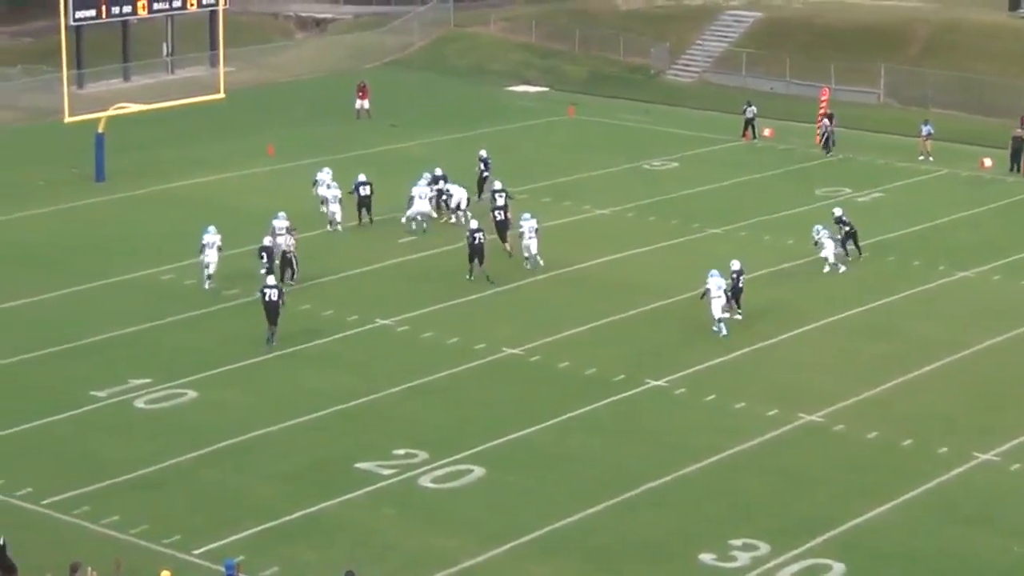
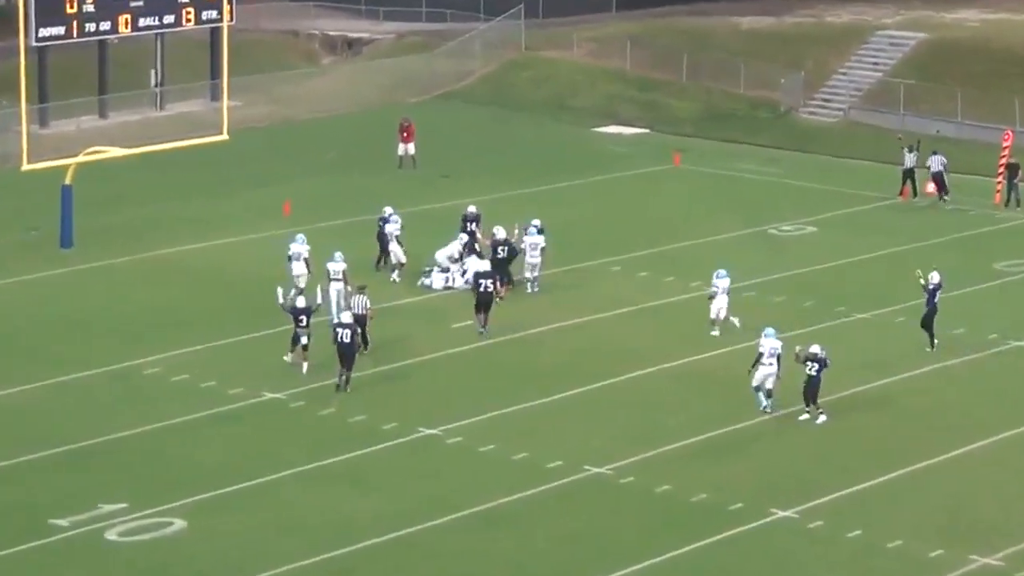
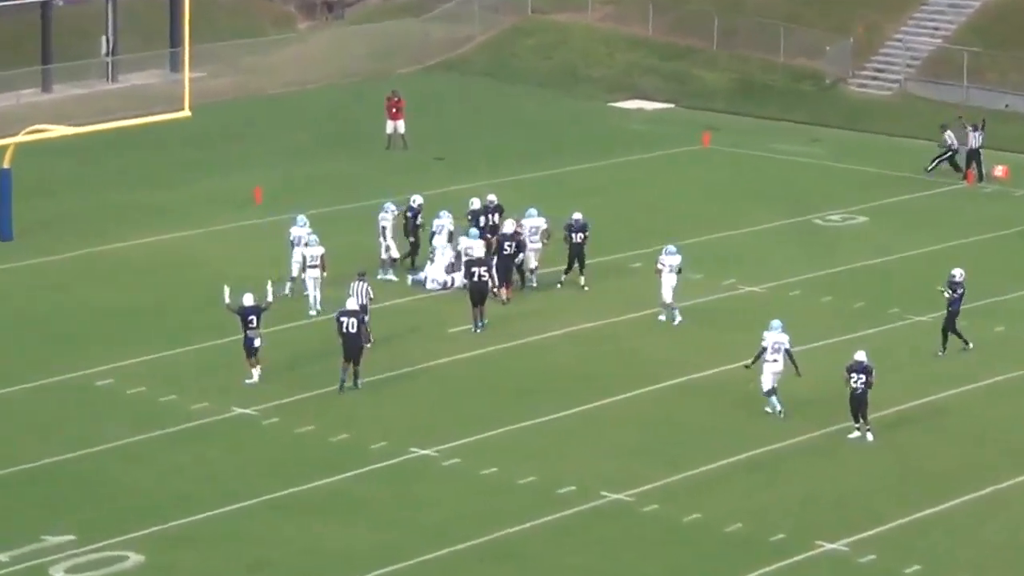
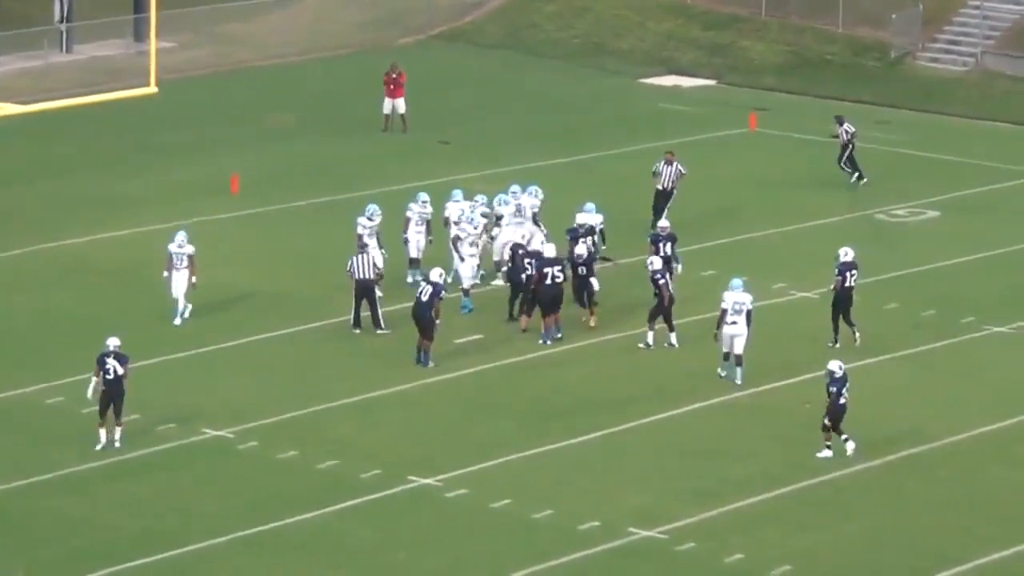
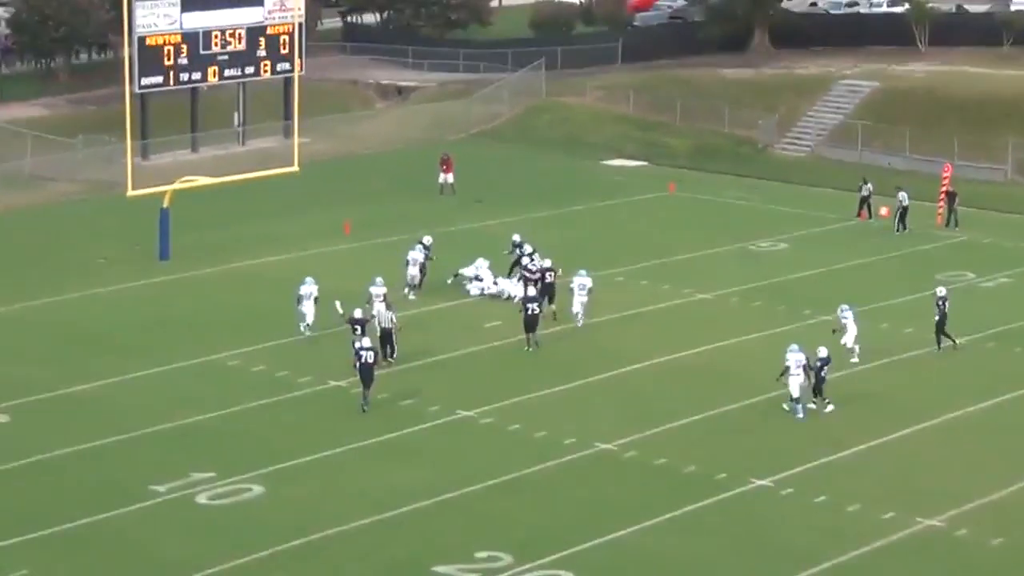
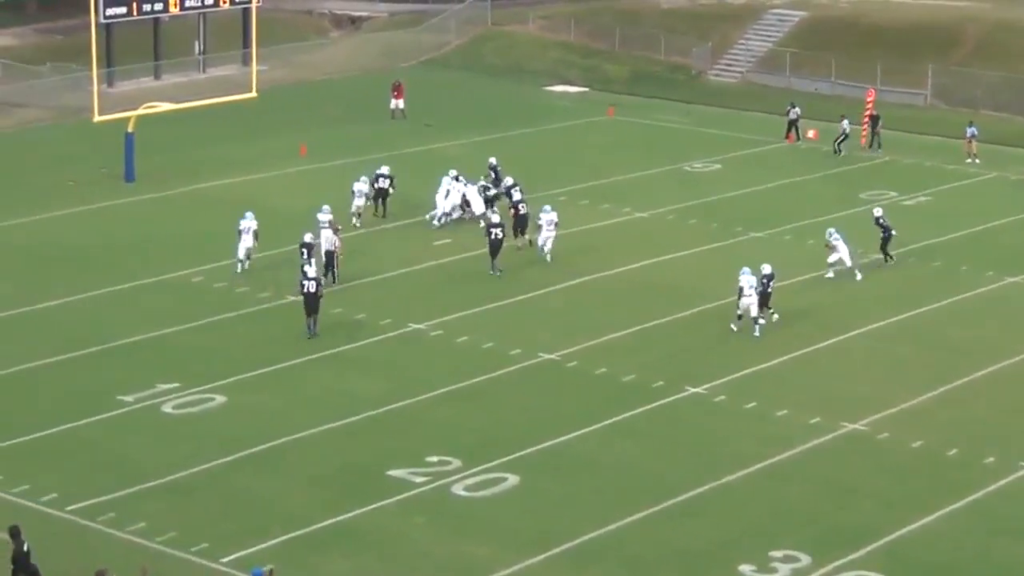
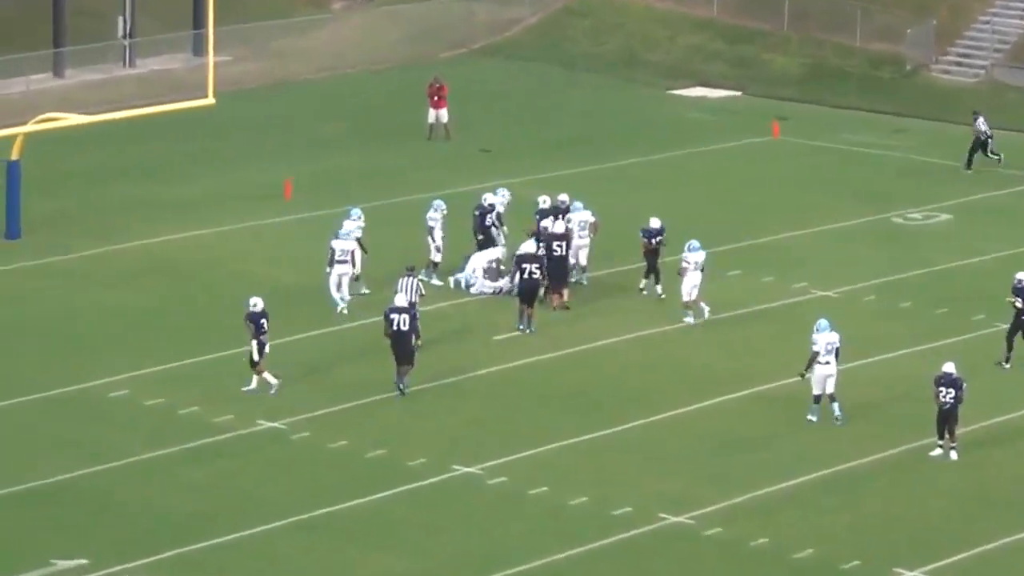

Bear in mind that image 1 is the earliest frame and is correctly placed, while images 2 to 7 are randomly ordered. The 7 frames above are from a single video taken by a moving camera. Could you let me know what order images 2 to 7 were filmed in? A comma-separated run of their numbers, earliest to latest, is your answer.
6, 5, 2, 3, 7, 4
